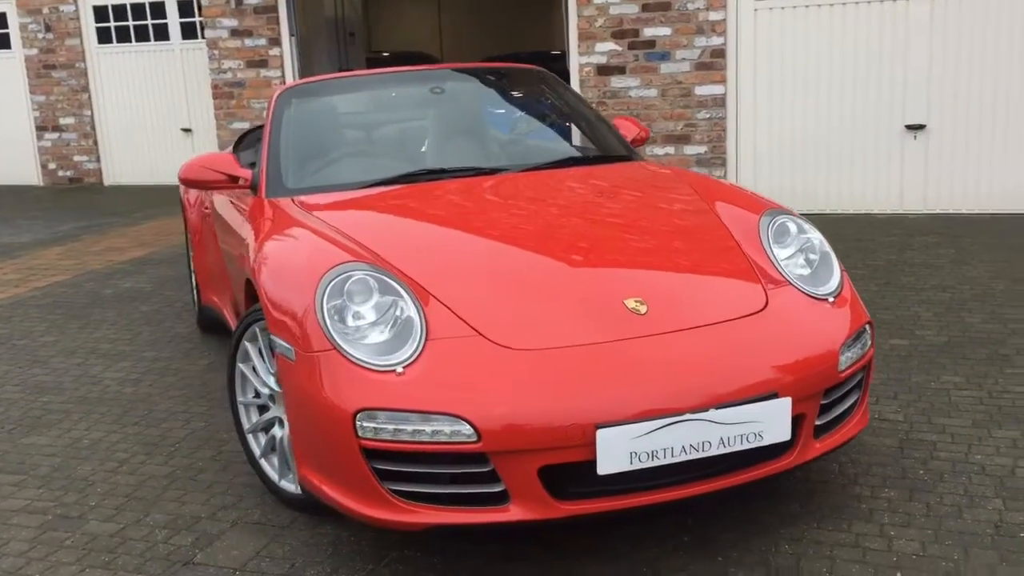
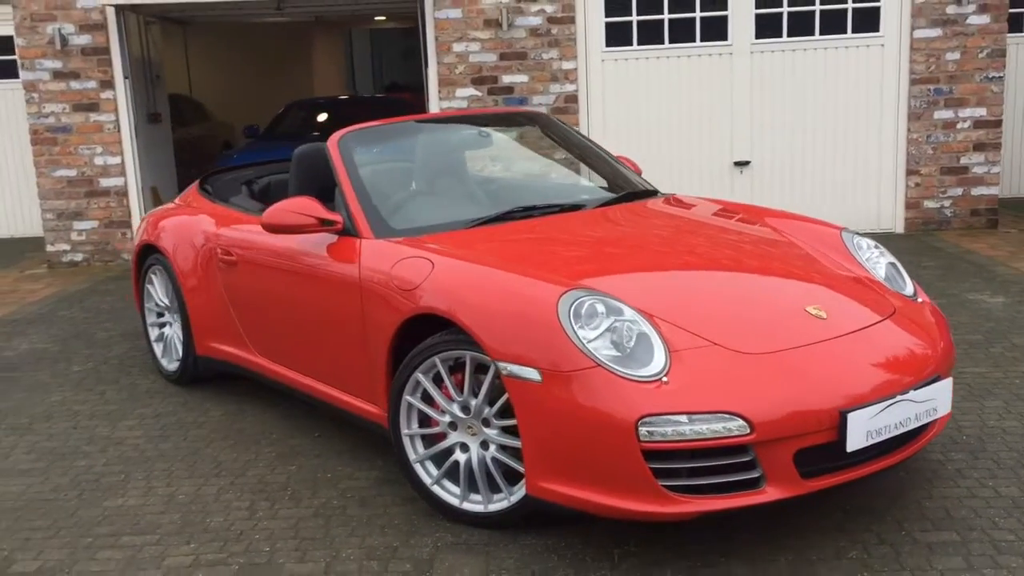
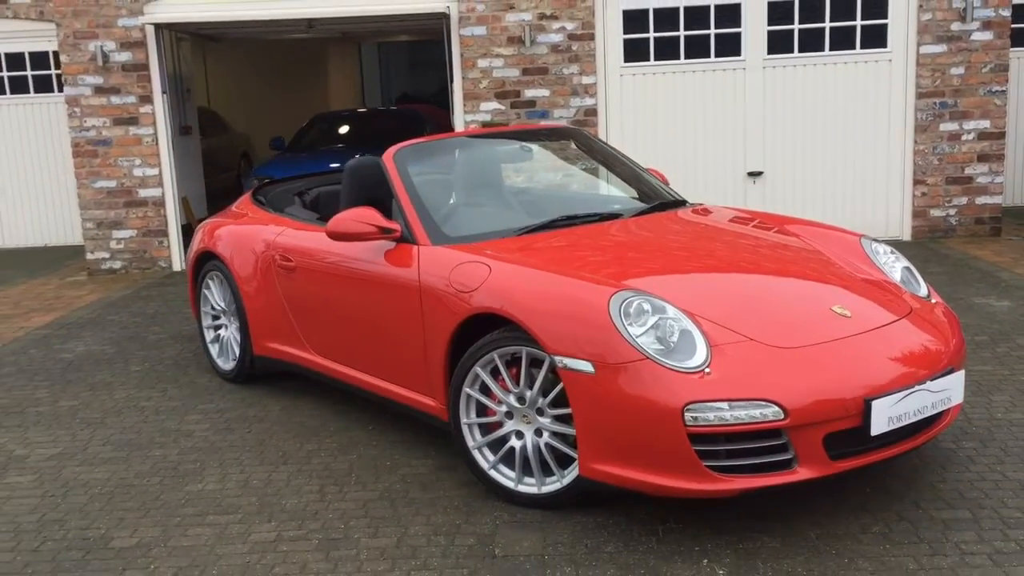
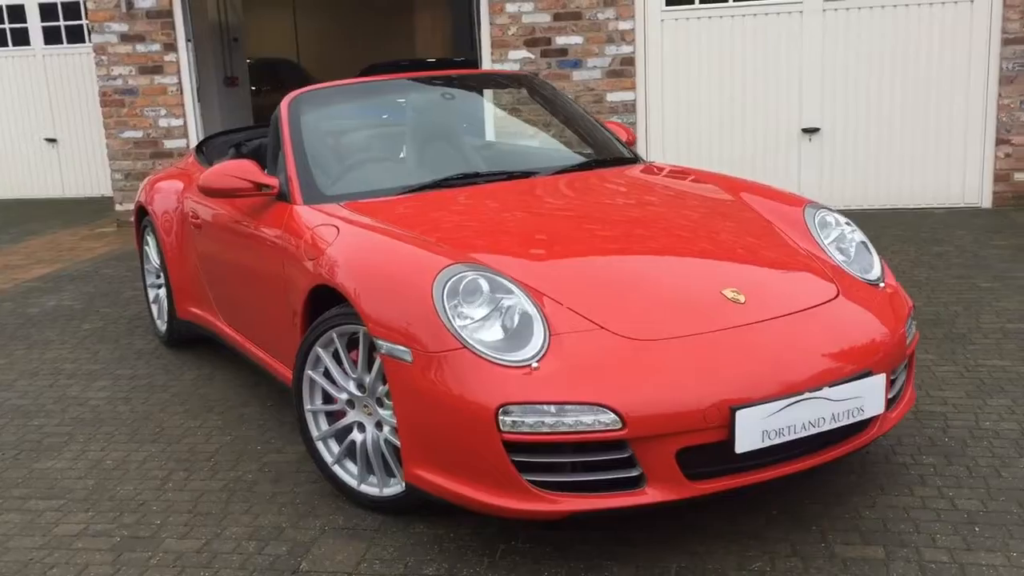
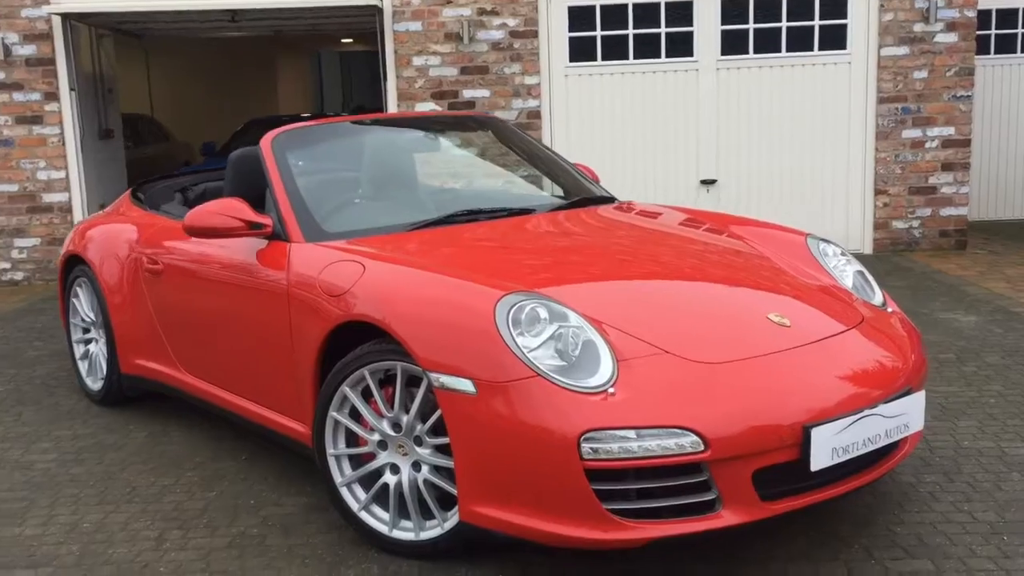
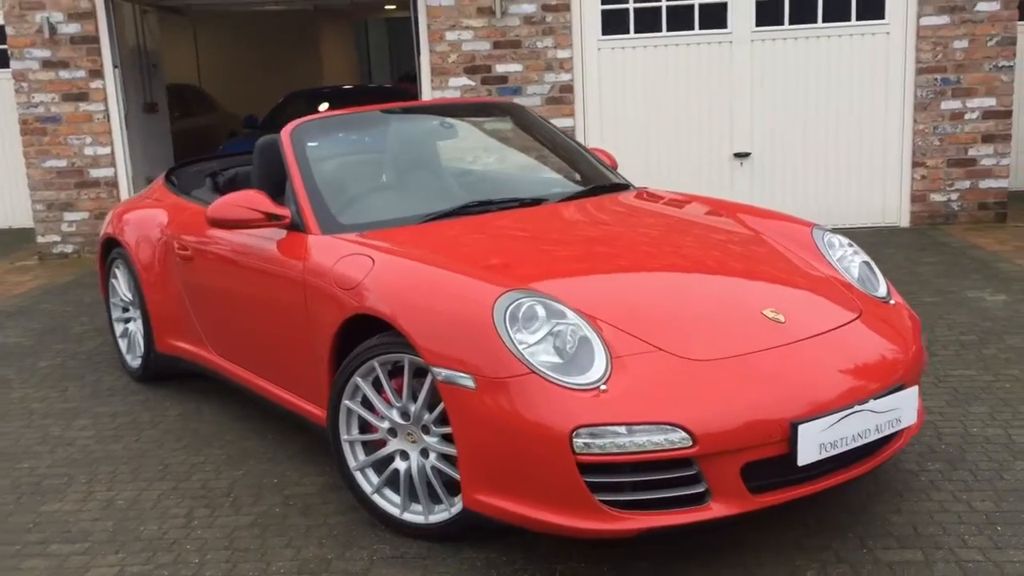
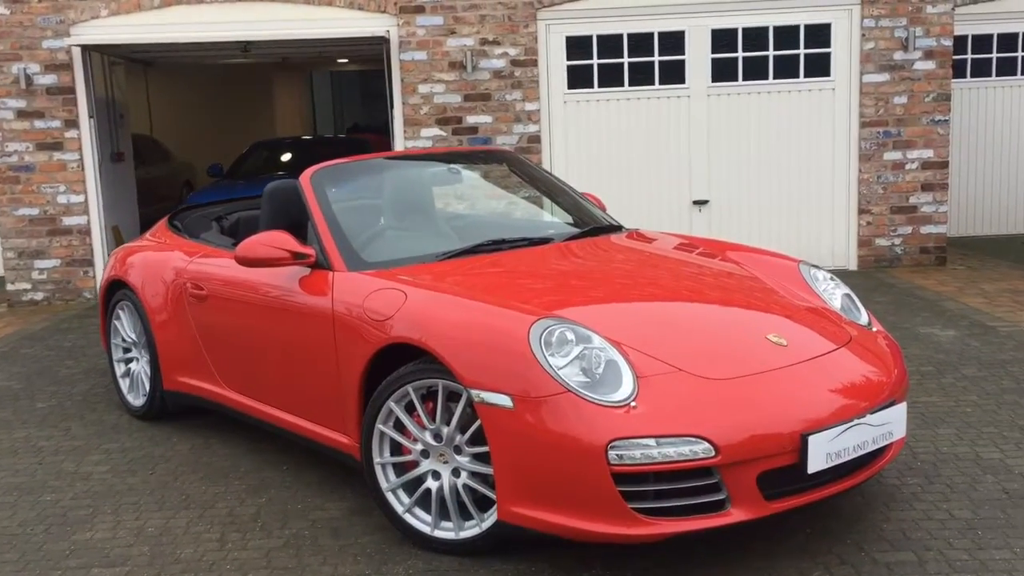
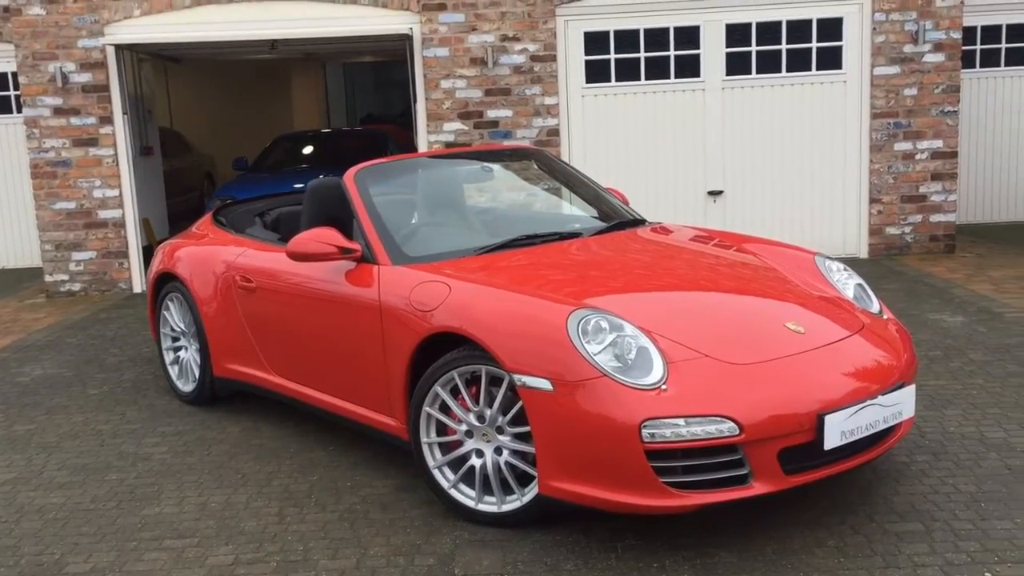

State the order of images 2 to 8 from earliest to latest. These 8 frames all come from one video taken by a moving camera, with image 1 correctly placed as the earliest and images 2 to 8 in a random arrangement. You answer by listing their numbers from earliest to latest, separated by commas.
4, 6, 2, 3, 8, 7, 5
